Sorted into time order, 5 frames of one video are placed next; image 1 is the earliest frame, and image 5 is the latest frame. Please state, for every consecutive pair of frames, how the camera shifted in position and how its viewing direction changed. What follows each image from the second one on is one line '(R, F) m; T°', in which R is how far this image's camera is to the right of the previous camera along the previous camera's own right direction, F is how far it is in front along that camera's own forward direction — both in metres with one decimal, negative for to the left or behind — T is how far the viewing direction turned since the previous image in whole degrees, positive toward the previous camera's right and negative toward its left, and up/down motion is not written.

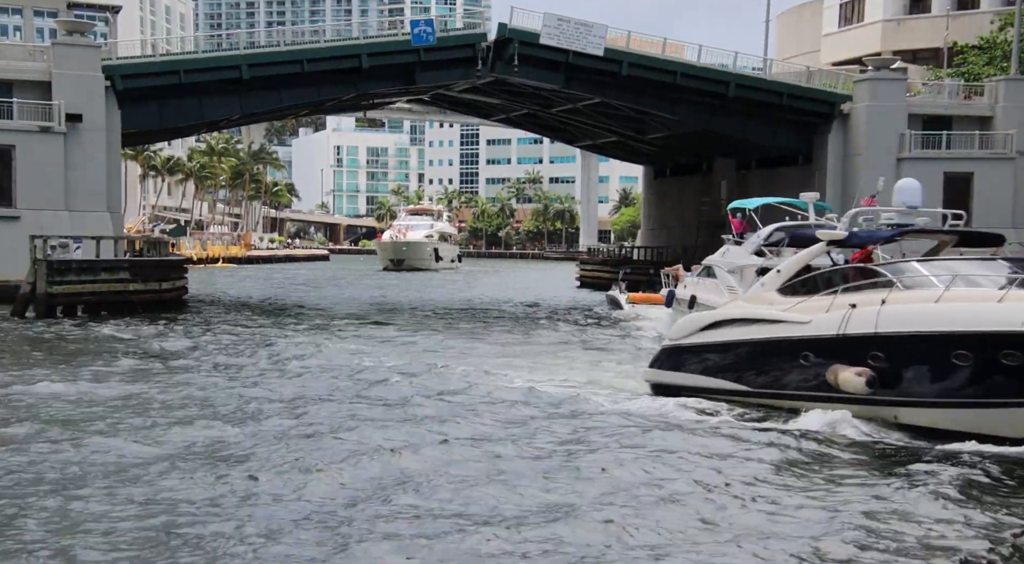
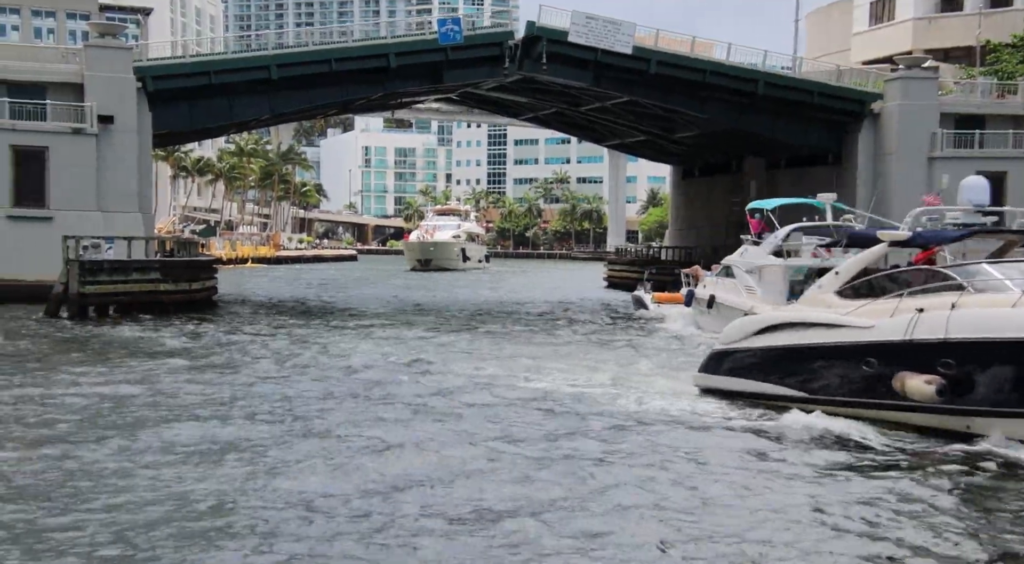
(0.0, +0.1) m; -2°
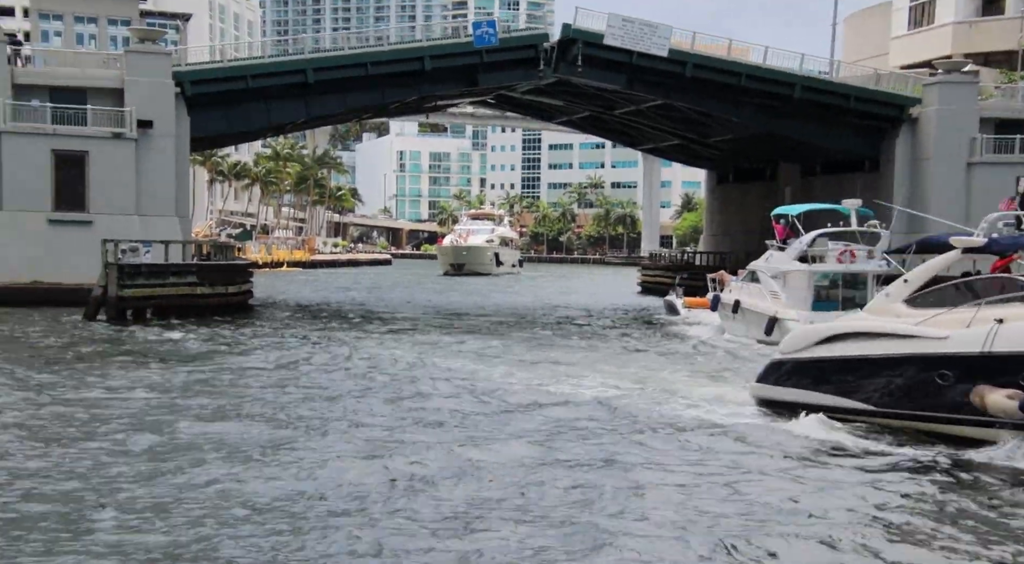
(-0.1, +0.1) m; -2°
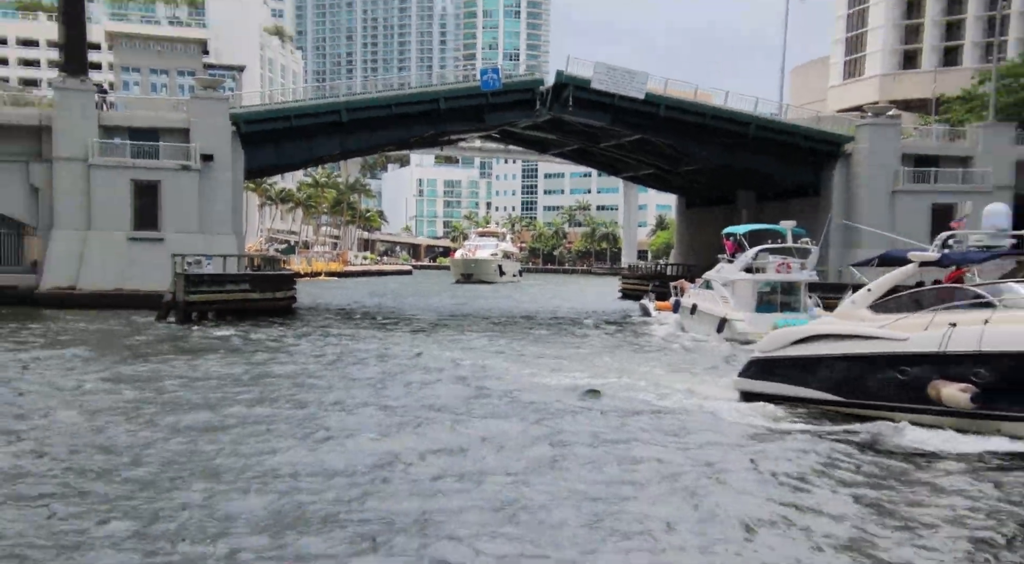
(+0.3, -5.2) m; -1°
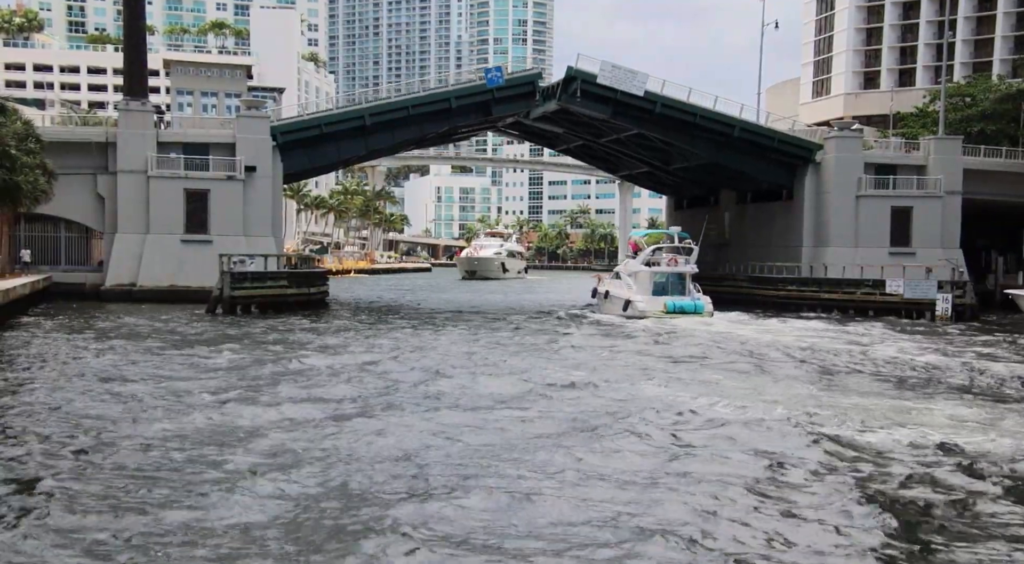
(+0.1, -4.0) m; -1°
